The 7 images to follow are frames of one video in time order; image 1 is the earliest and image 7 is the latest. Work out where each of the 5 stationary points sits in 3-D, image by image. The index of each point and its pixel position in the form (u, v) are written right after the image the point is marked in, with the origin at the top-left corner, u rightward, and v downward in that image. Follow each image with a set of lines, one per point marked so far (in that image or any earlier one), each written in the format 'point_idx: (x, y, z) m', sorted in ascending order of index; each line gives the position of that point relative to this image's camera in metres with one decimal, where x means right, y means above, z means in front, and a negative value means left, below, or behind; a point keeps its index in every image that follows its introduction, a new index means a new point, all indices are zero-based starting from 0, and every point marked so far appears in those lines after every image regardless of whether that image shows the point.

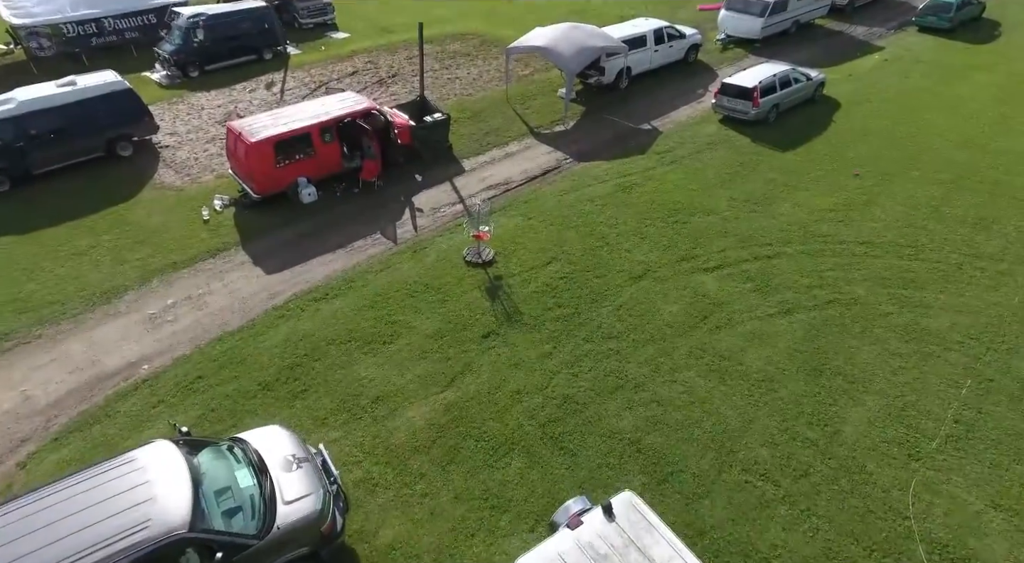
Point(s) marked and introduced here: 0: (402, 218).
0: (-2.7, +1.6, +15.1) m
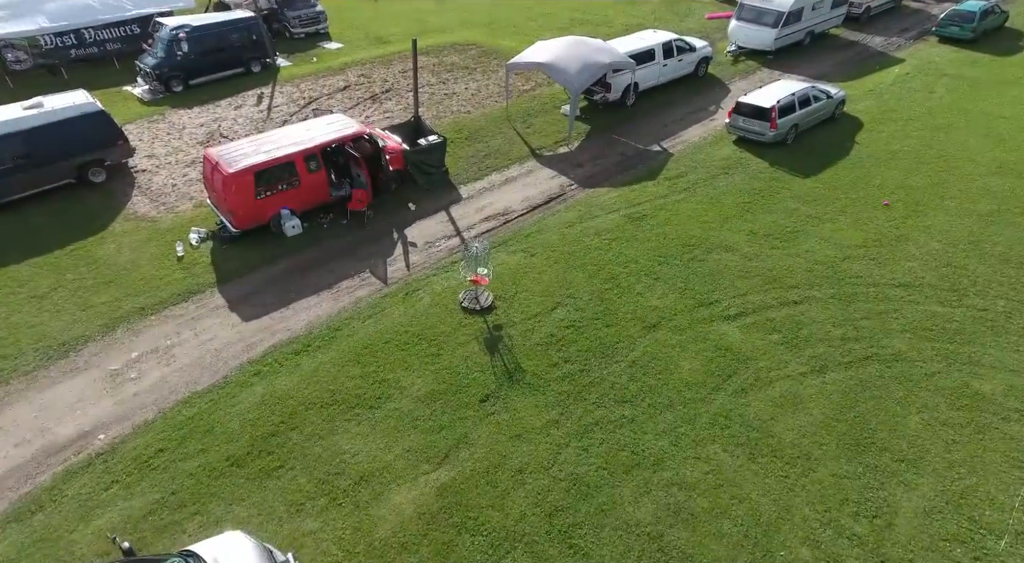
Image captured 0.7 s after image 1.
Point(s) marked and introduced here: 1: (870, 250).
0: (-2.7, +0.6, +13.9) m
1: (+7.8, +0.7, +13.1) m
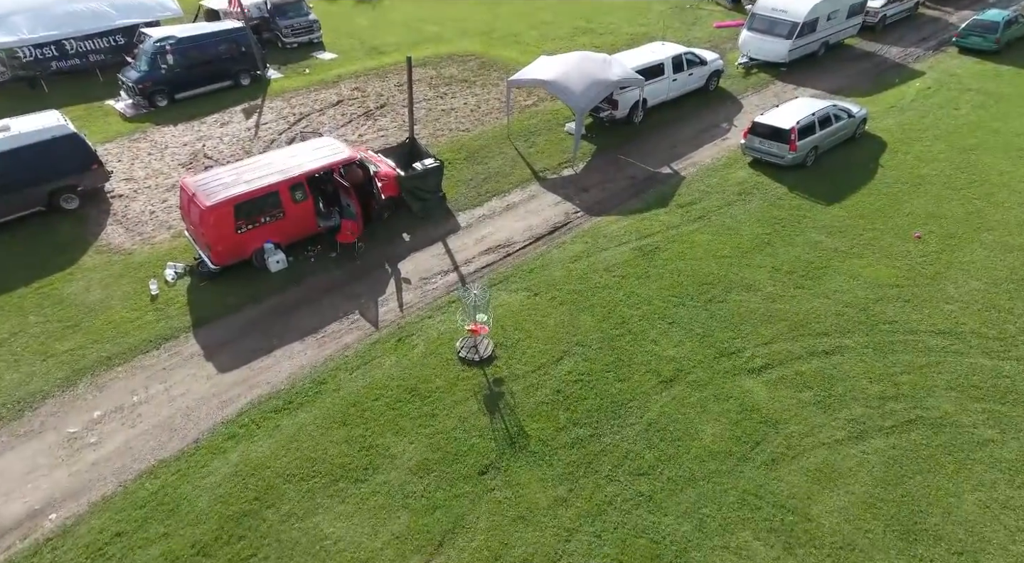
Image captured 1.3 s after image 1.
0: (-2.7, -0.2, +12.8) m
1: (+7.8, -0.2, +12.0) m
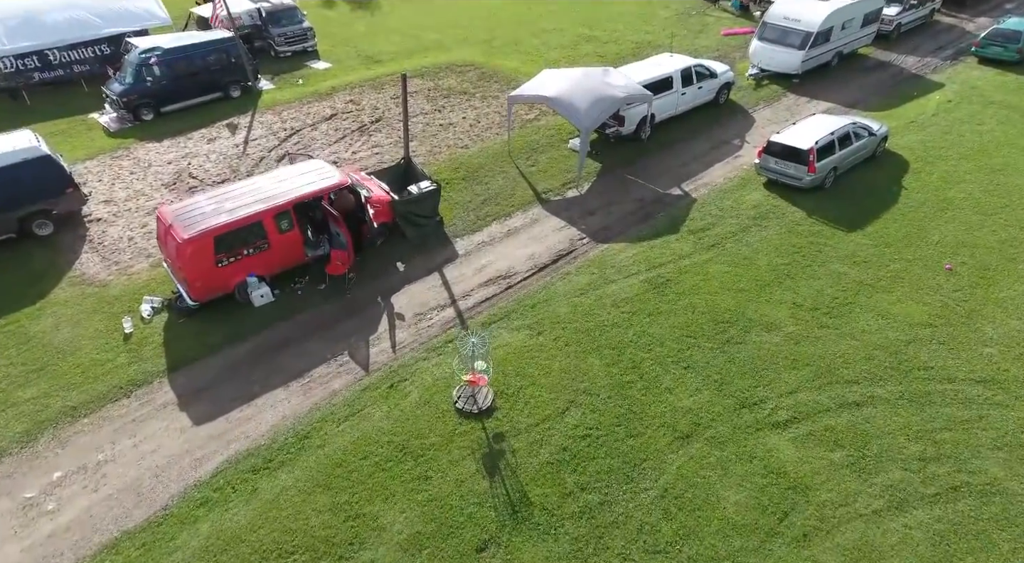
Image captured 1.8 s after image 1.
0: (-2.6, -1.0, +11.9) m
1: (+7.8, -0.9, +11.1) m
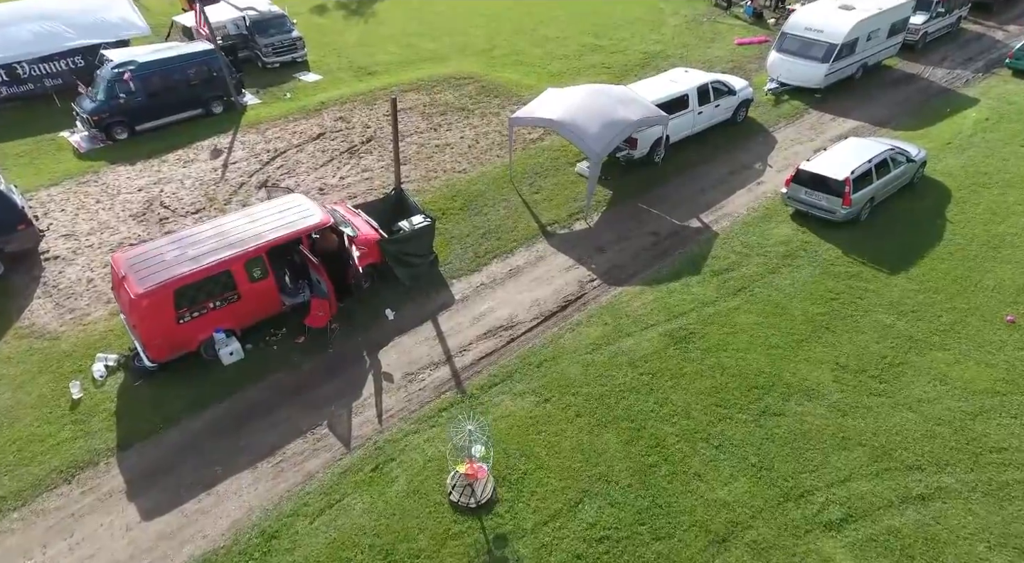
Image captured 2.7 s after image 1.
0: (-2.6, -1.9, +10.4) m
1: (+7.9, -1.9, +9.6) m
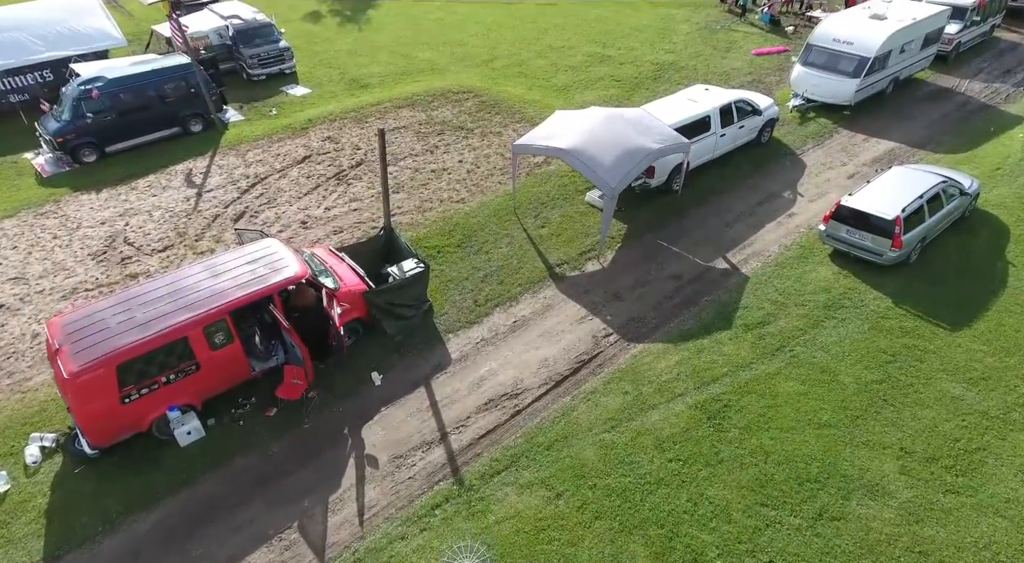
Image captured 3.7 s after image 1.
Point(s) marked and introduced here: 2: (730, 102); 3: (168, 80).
0: (-2.5, -3.0, +8.9) m
1: (+8.0, -2.9, +8.0) m
2: (+5.6, +4.6, +15.5) m
3: (-10.6, +6.1, +18.5) m
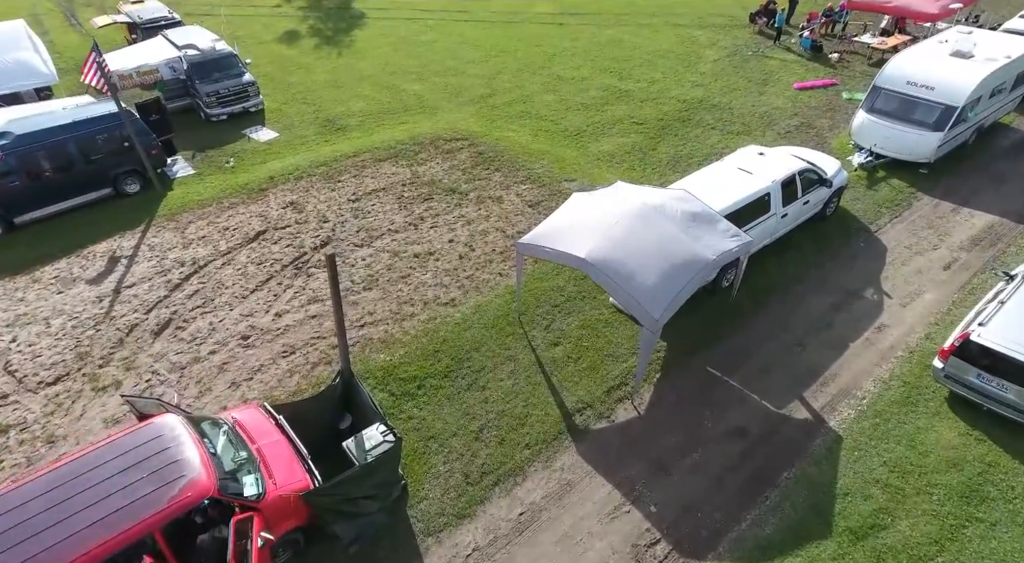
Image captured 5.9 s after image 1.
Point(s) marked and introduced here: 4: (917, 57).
0: (-2.4, -5.4, +5.5) m
1: (+8.0, -5.3, +4.6) m
2: (+5.7, +2.2, +12.1) m
3: (-10.5, +3.7, +15.1) m
4: (+10.3, +5.7, +15.4) m
